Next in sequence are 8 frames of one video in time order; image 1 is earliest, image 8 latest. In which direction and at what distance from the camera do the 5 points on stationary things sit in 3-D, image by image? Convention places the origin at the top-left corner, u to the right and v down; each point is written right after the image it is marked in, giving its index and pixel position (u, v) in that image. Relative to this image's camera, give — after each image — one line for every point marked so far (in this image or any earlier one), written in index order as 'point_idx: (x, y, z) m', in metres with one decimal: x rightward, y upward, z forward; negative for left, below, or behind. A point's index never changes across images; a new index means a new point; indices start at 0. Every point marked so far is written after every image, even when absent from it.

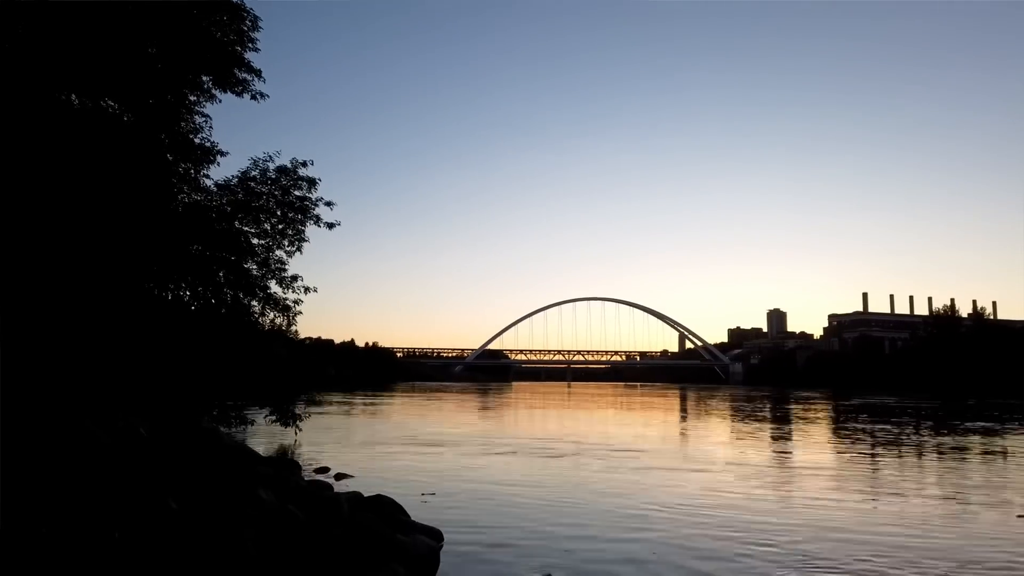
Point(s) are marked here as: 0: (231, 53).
0: (-5.7, +4.8, +17.4) m
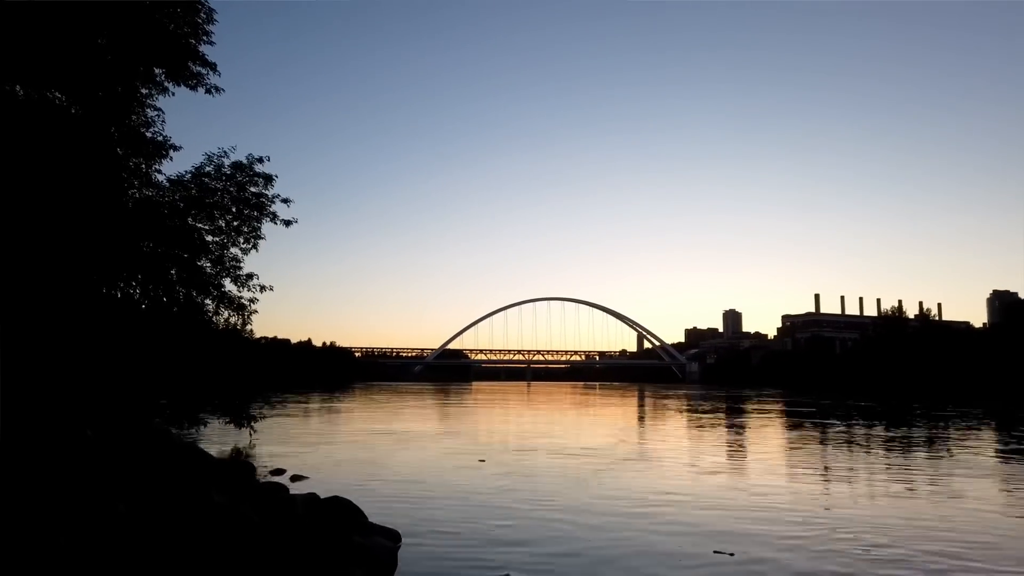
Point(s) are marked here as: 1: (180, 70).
0: (-6.5, +4.8, +17.0) m
1: (-6.7, +4.4, +17.2) m
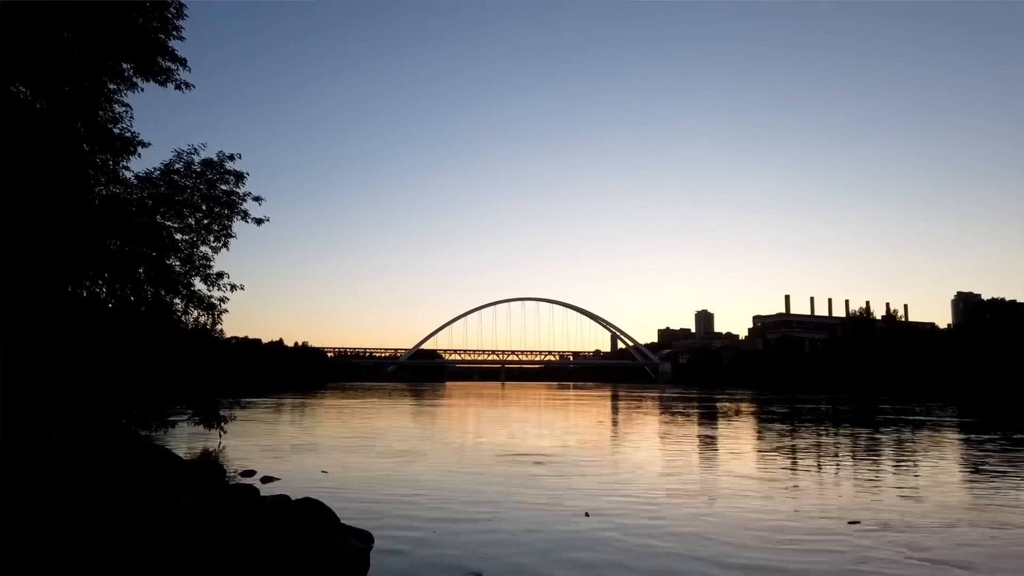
0: (-7.0, +4.8, +16.7) m
1: (-7.2, +4.4, +16.9) m
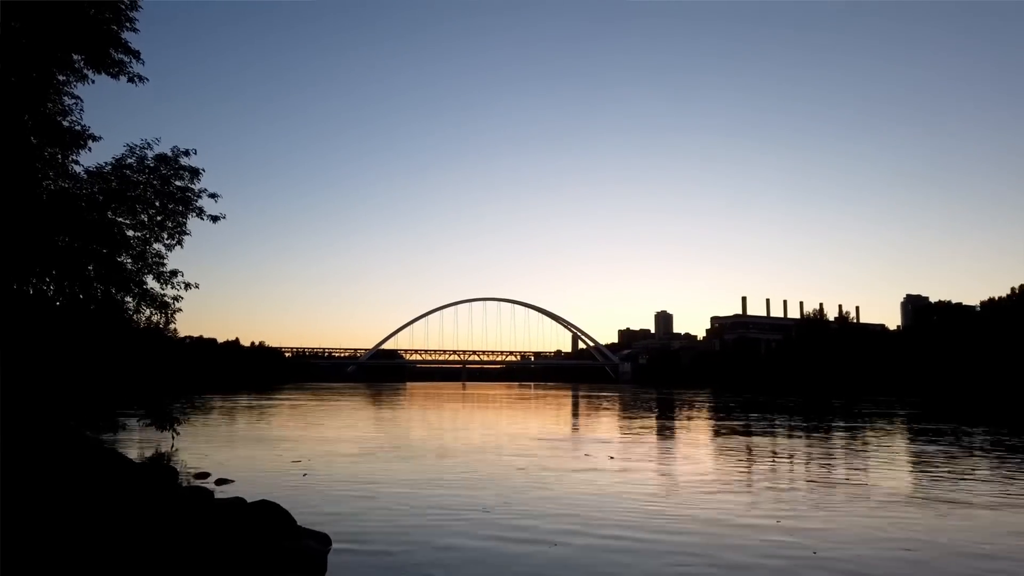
0: (-7.7, +4.9, +16.2) m
1: (-7.9, +4.4, +16.4) m
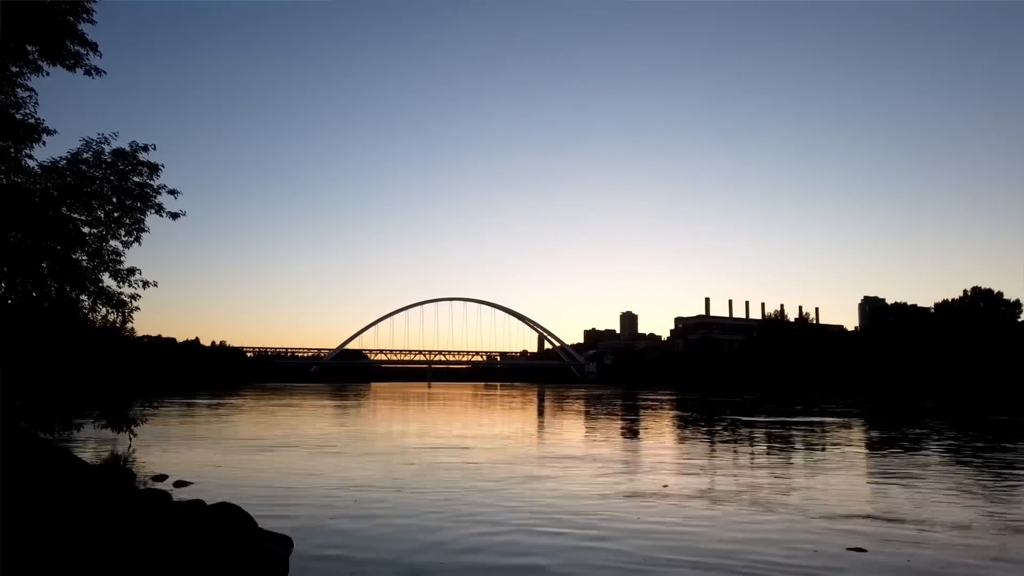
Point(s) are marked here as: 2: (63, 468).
0: (-8.3, +4.9, +15.8) m
1: (-8.5, +4.5, +16.0) m
2: (-9.4, -3.8, +17.8) m
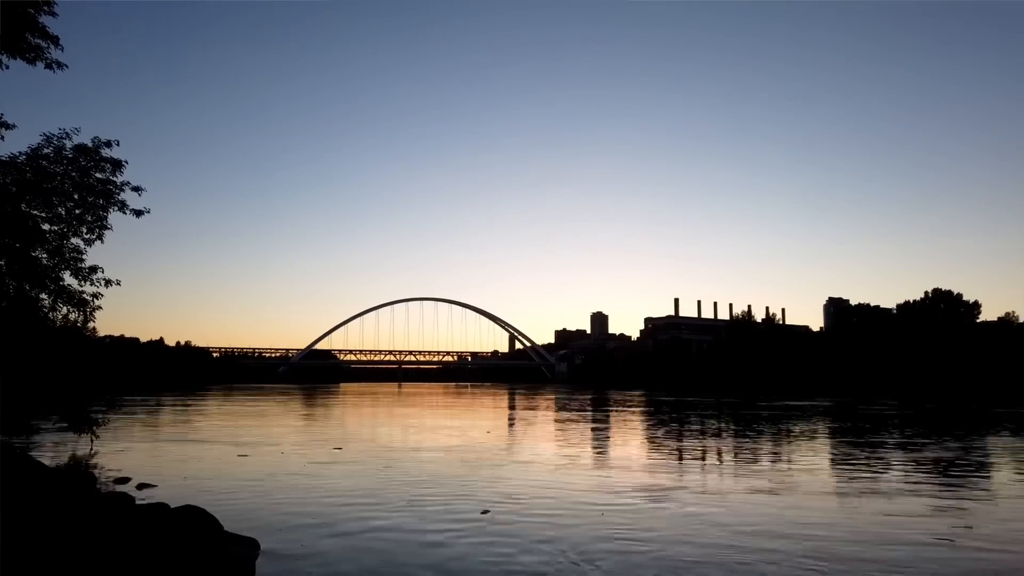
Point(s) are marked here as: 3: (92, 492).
0: (-8.9, +5.0, +15.4) m
1: (-9.1, +4.5, +15.6) m
2: (-10.0, -3.7, +17.4) m
3: (-9.4, -4.6, +19.1) m
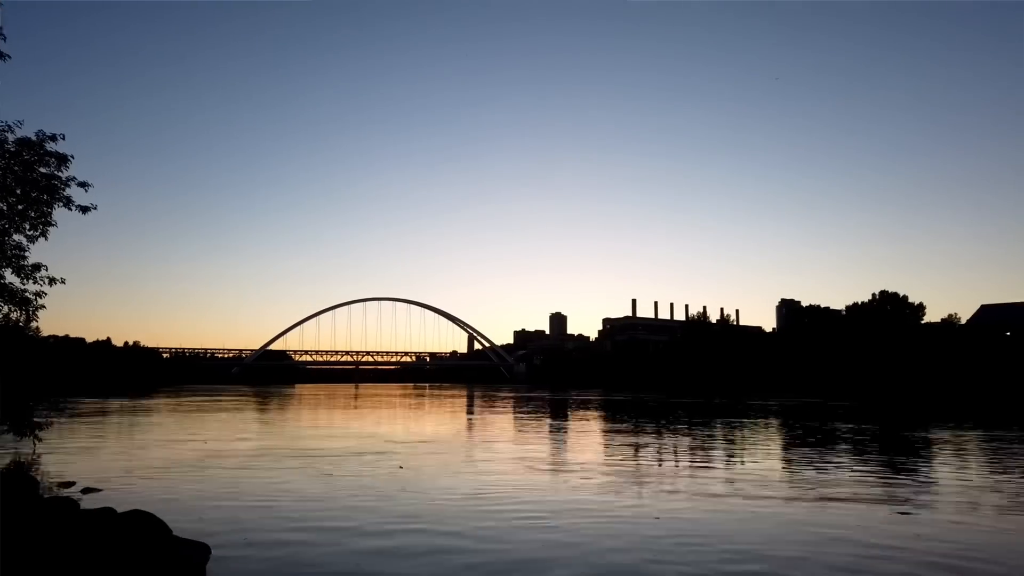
0: (-10.0, +5.0, +14.8) m
1: (-10.2, +4.5, +15.0) m
2: (-11.2, -3.7, +16.7) m
3: (-10.7, -4.5, +18.5) m
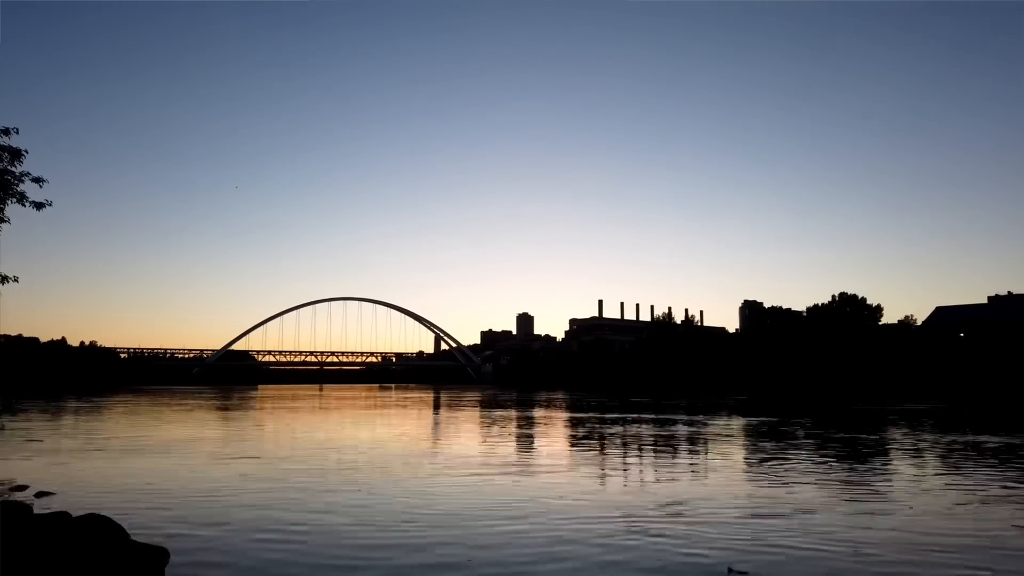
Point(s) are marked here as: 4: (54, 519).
0: (-10.9, +5.0, +14.1) m
1: (-11.1, +4.6, +14.3) m
2: (-12.3, -3.6, +16.0) m
3: (-11.8, -4.5, +17.7) m
4: (-9.2, -4.3, +15.5) m
